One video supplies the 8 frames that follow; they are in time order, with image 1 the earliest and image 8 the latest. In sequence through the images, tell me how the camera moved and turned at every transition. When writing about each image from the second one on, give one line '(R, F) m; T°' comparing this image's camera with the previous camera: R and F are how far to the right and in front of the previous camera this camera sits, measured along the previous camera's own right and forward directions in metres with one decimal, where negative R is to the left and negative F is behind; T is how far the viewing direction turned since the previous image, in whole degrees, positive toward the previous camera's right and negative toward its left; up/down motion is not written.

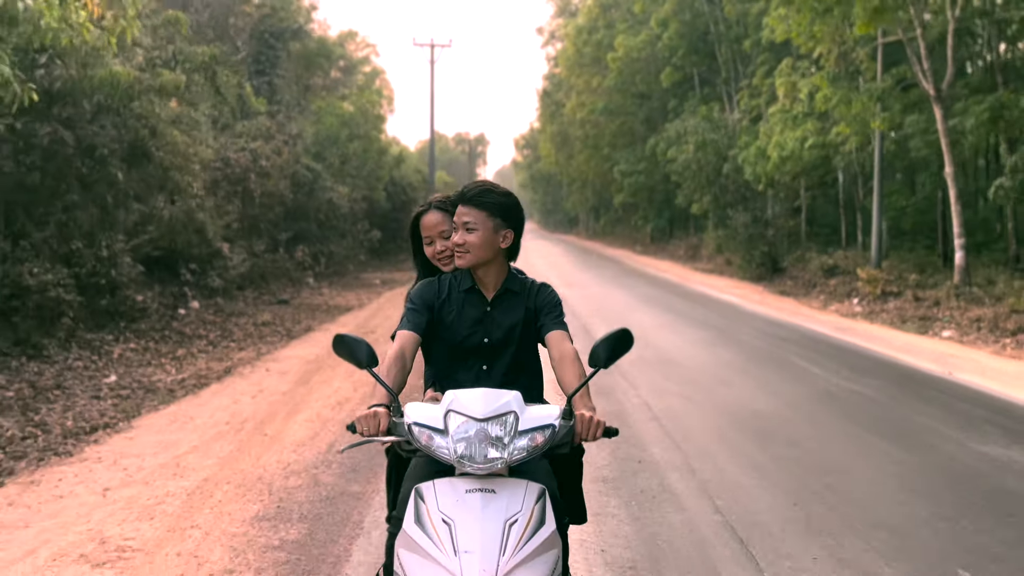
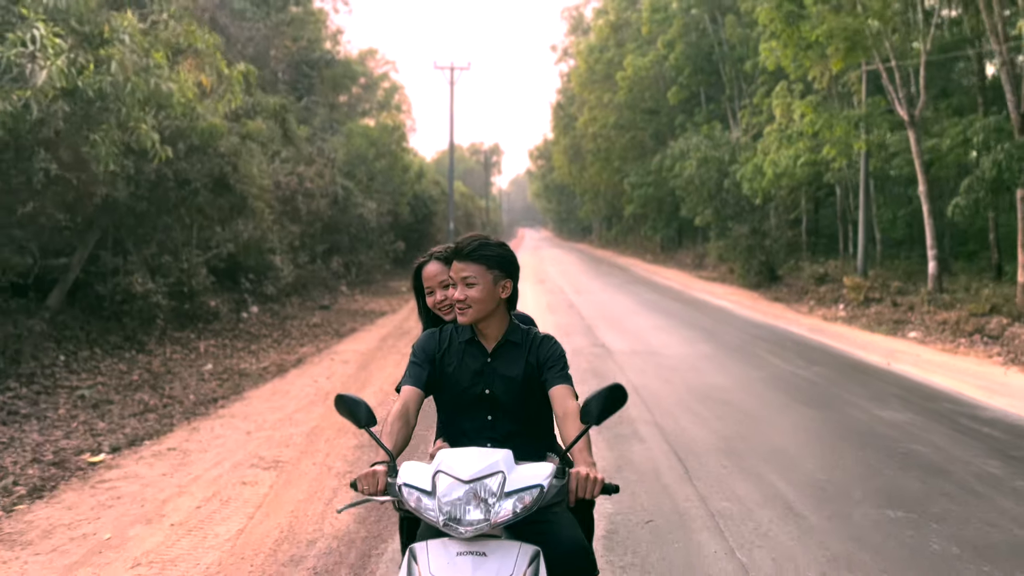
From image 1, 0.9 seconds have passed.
(0.0, -1.7) m; -1°
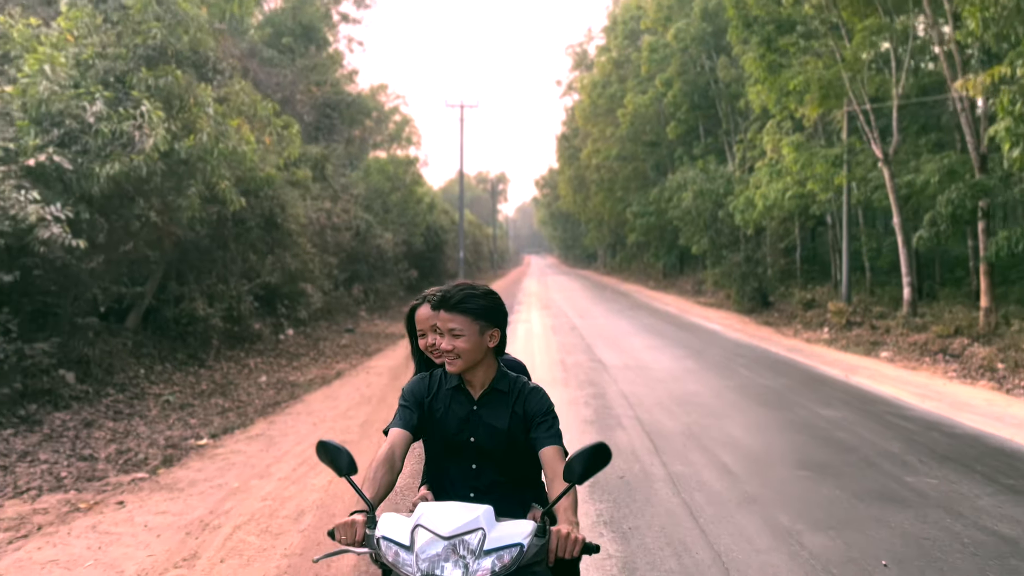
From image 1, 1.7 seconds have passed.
(0.0, -1.5) m; 0°
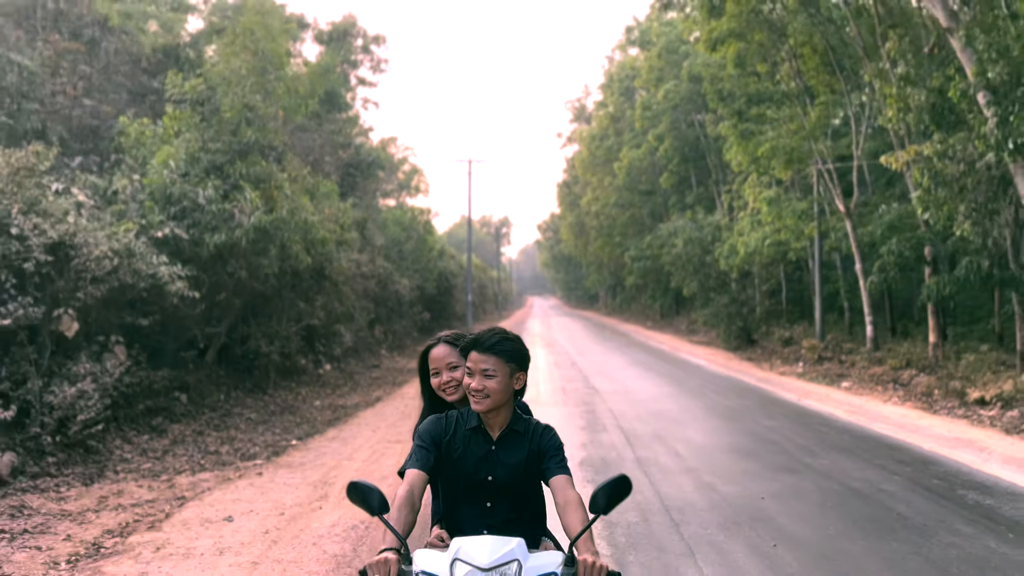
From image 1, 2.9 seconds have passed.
(-0.1, -2.4) m; 0°
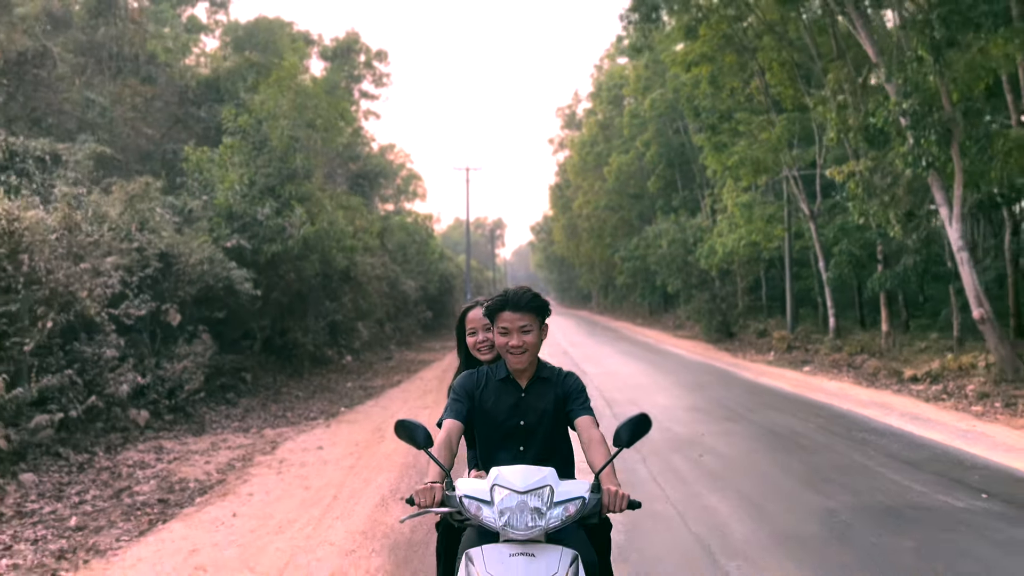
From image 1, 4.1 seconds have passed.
(-0.1, -2.3) m; 0°
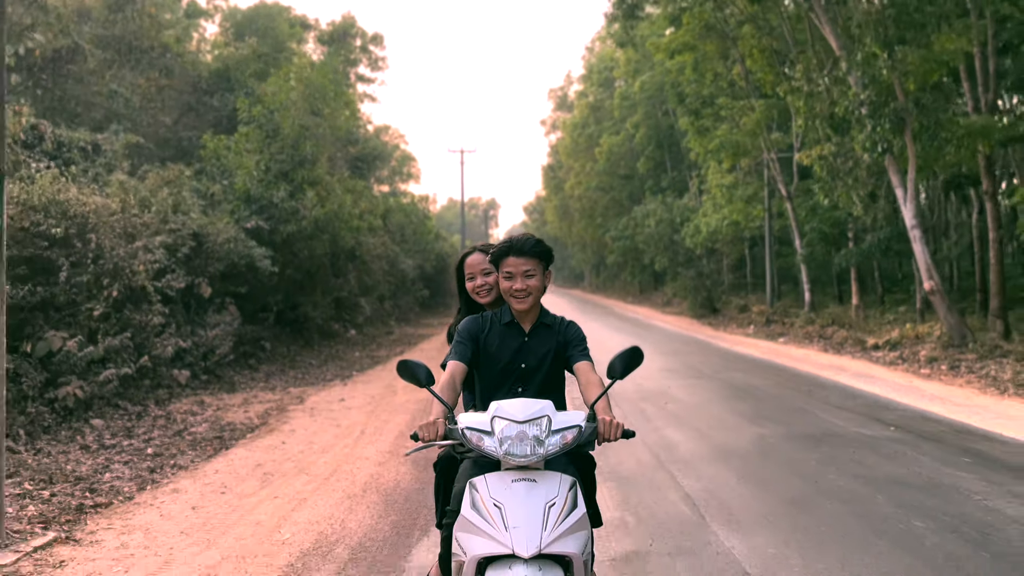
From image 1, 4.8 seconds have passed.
(0.0, -1.3) m; 0°
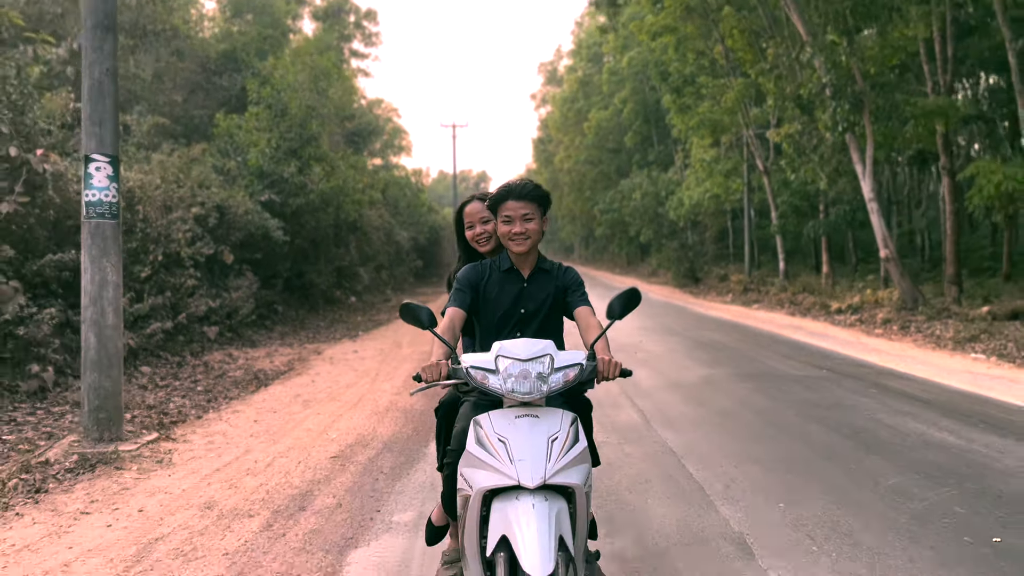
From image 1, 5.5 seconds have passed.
(0.0, -1.4) m; +1°
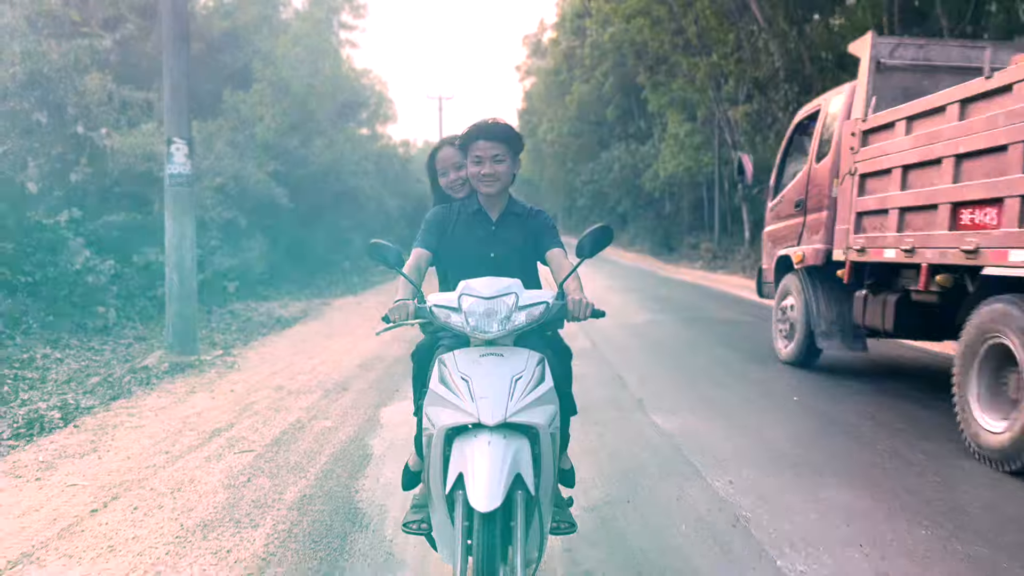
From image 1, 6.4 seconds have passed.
(0.0, -1.8) m; +1°
